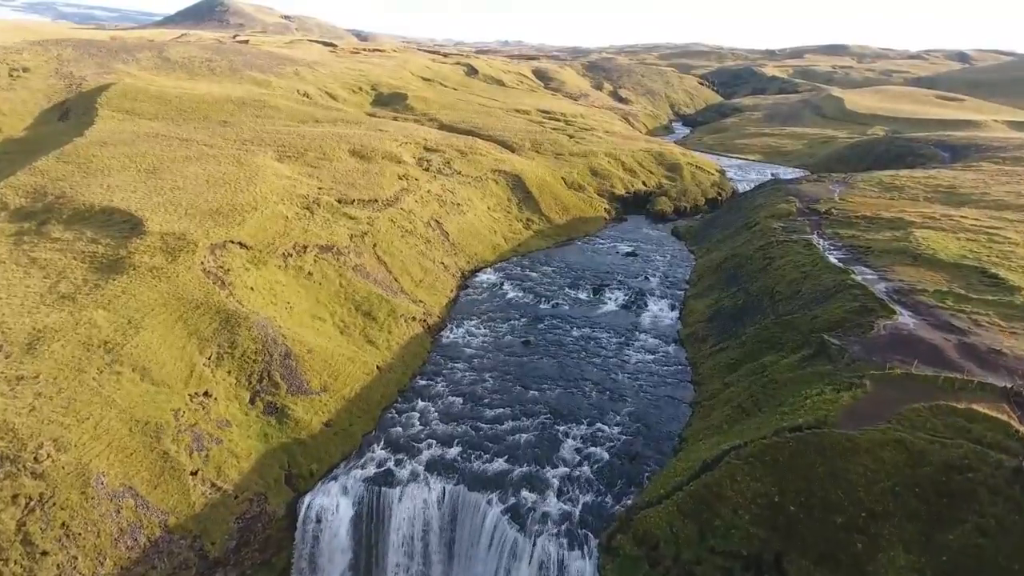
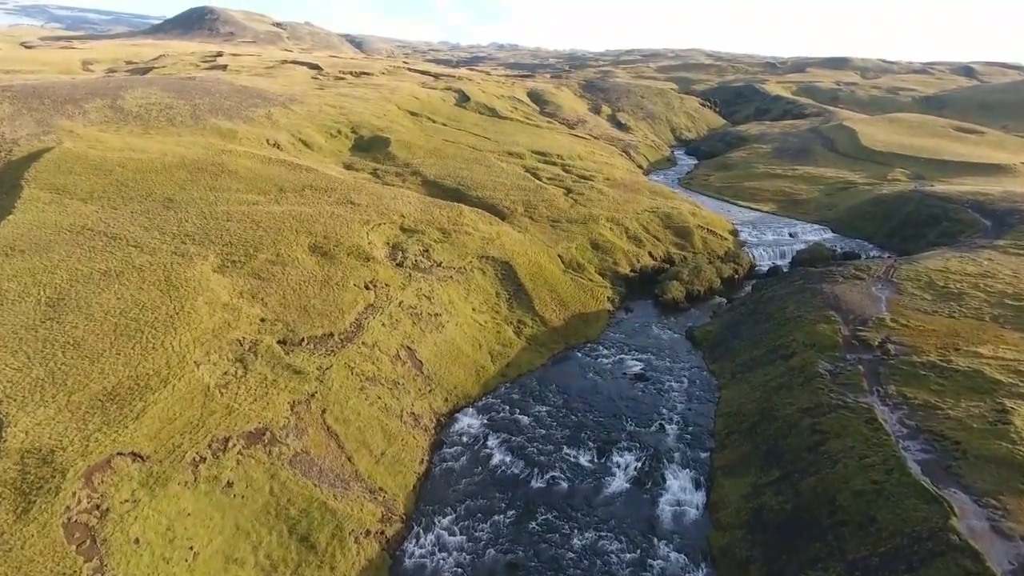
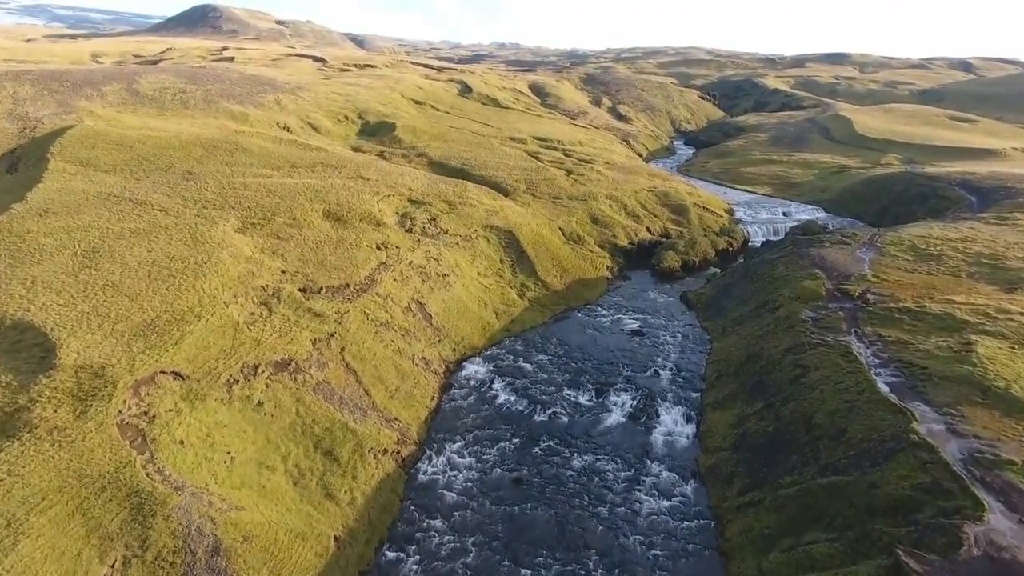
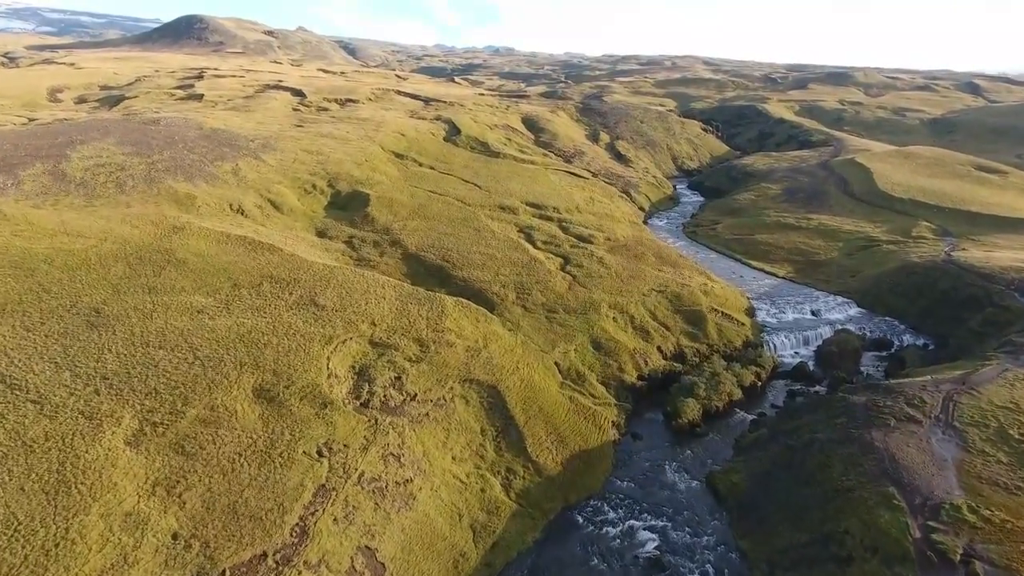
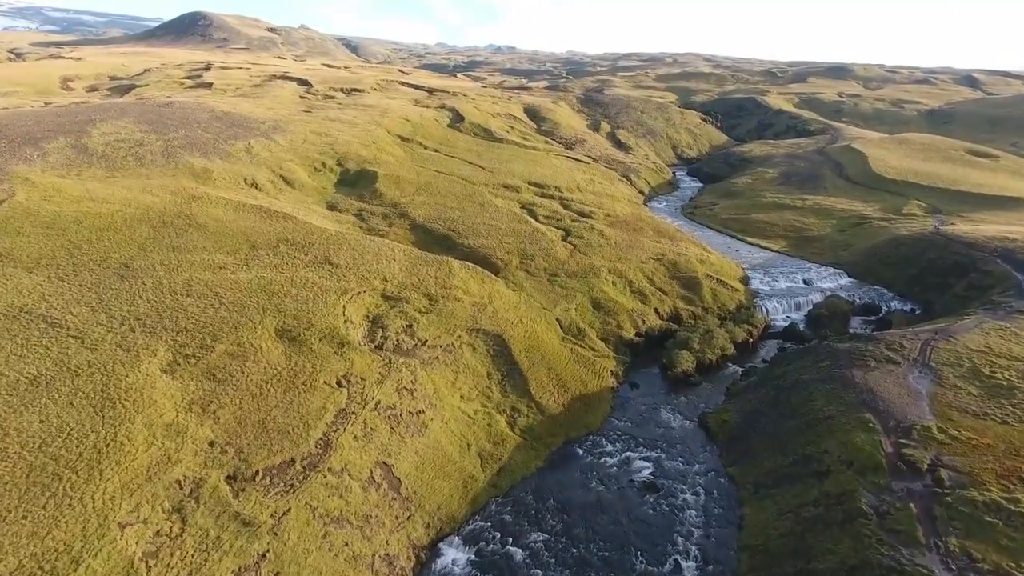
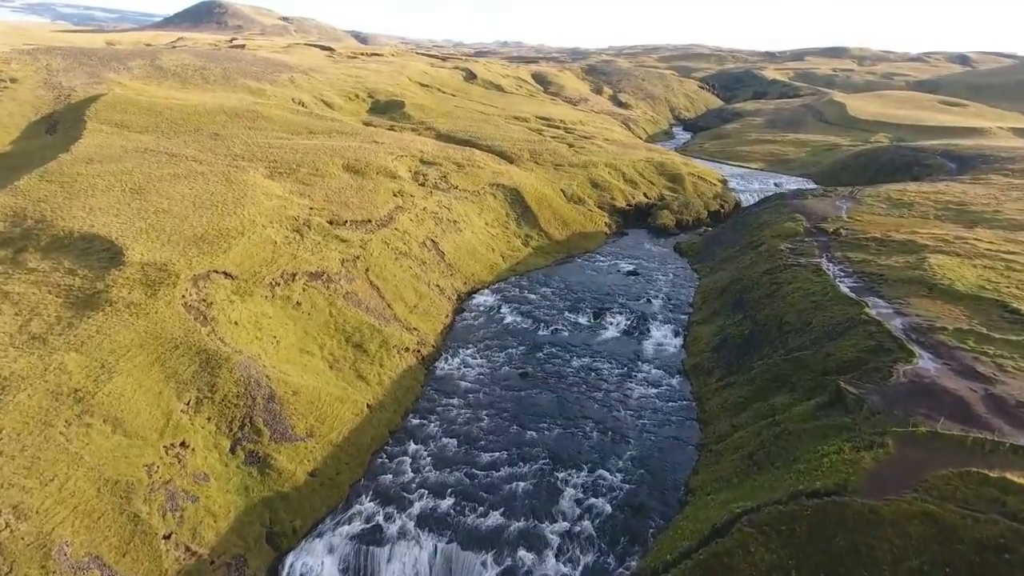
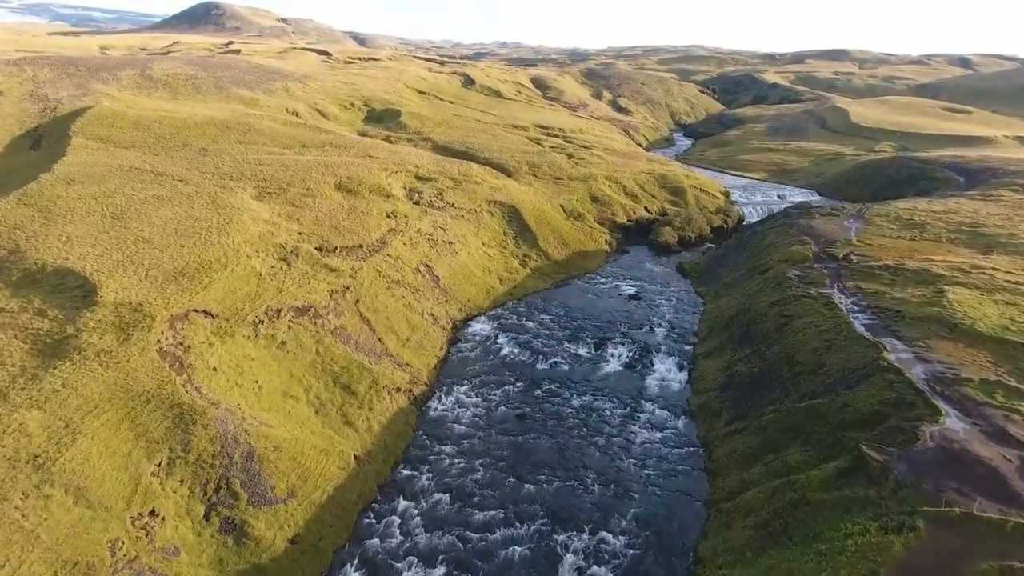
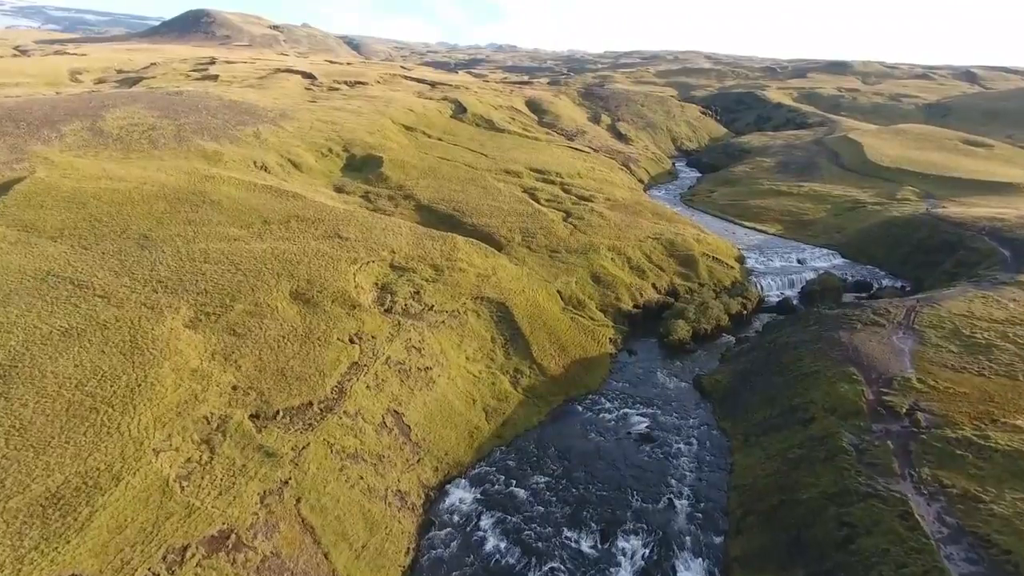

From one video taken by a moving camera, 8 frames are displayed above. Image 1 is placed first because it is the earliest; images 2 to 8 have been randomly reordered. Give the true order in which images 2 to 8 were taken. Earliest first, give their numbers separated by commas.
6, 7, 3, 2, 8, 5, 4
